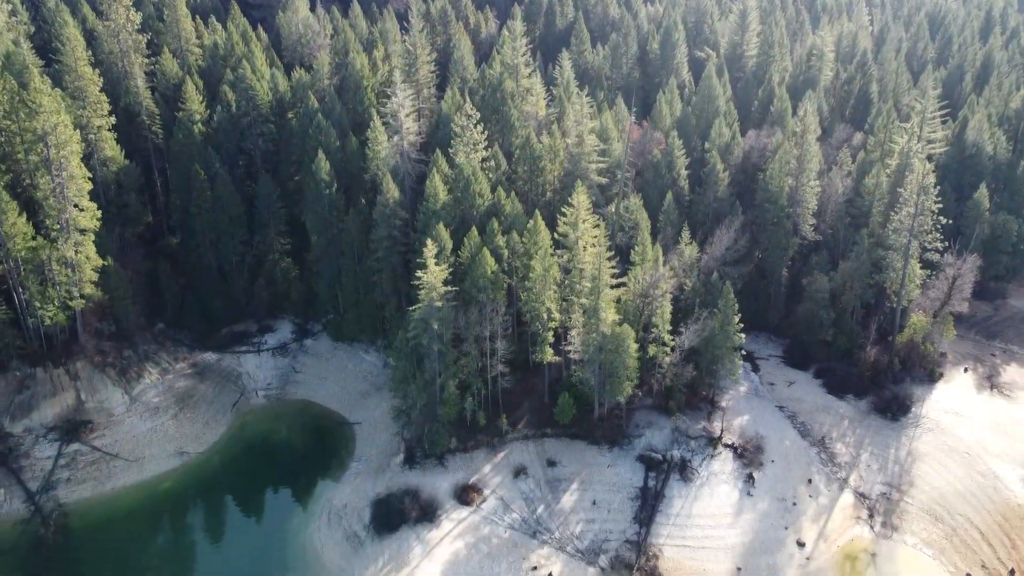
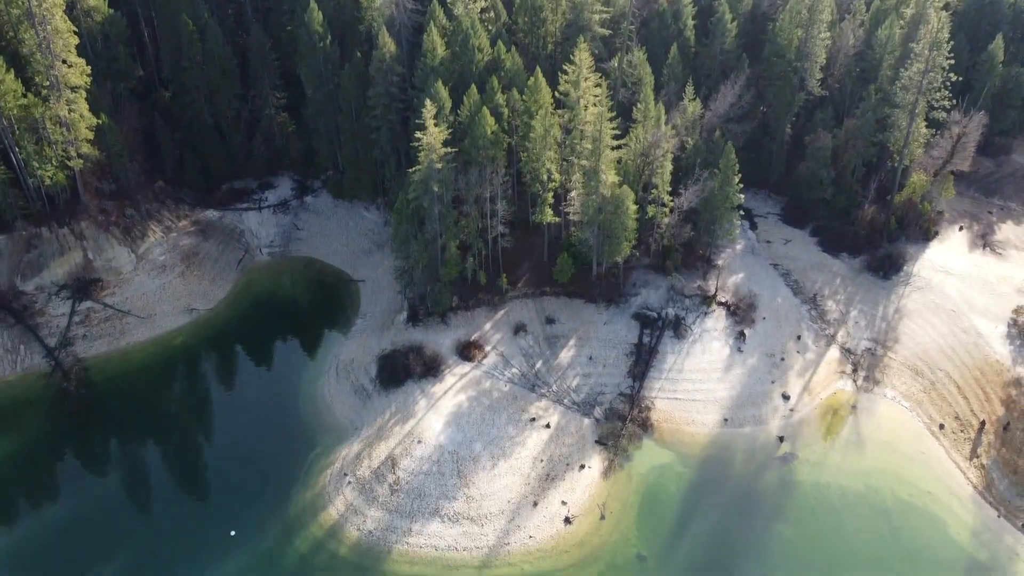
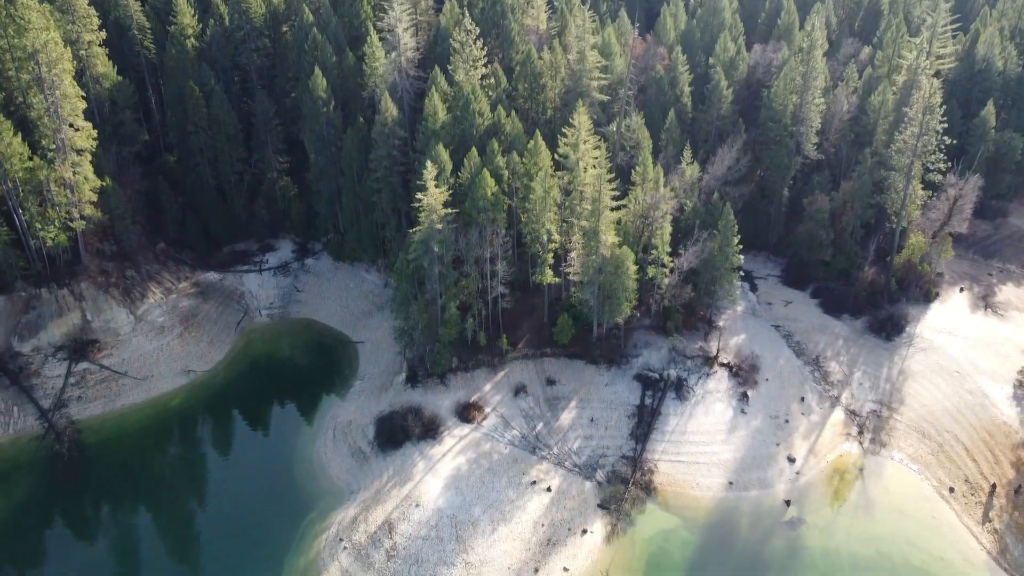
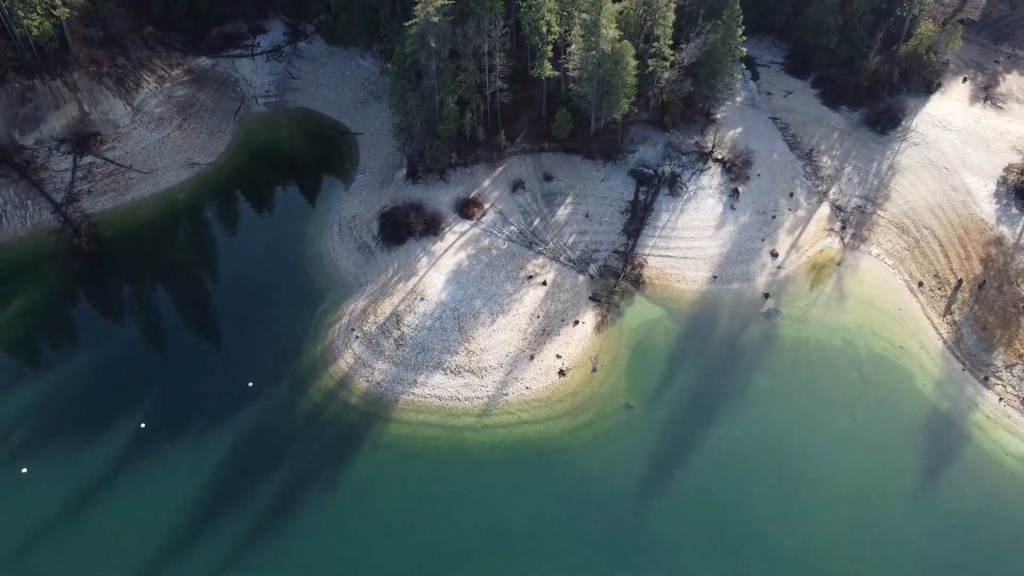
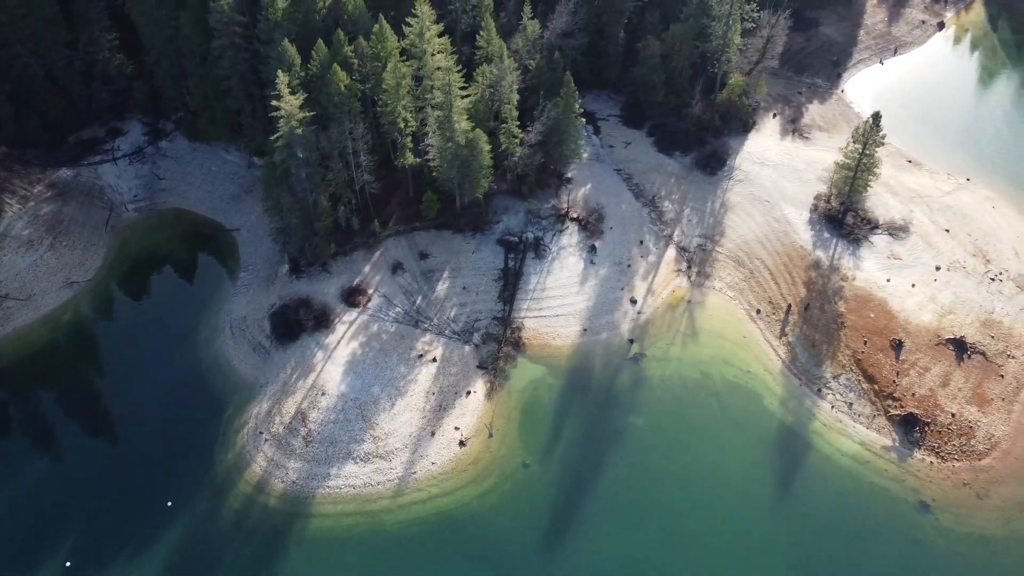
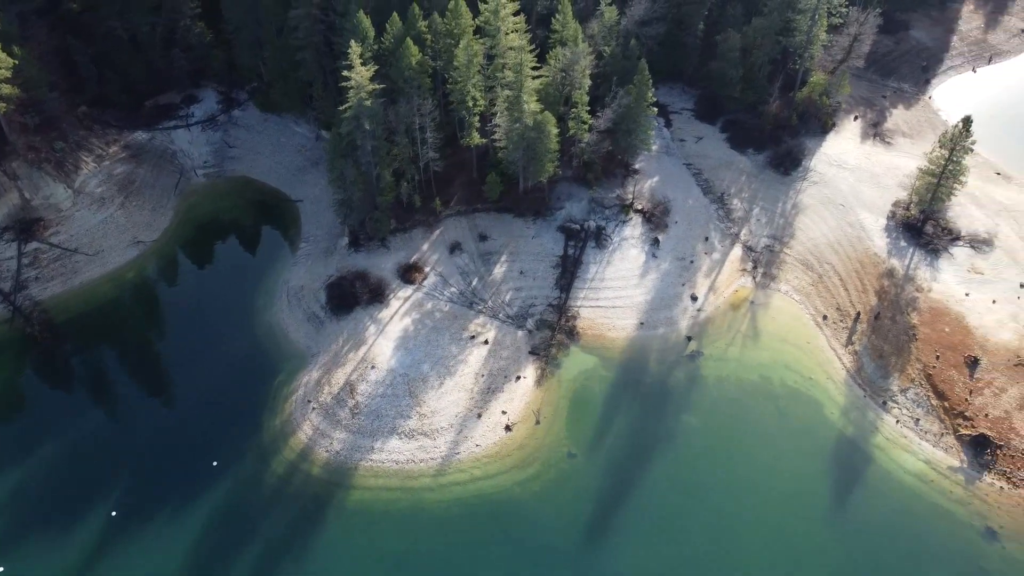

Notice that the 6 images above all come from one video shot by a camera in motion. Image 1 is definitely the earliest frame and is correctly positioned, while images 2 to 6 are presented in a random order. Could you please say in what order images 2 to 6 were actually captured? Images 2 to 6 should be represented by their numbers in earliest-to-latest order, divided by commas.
3, 2, 4, 6, 5
